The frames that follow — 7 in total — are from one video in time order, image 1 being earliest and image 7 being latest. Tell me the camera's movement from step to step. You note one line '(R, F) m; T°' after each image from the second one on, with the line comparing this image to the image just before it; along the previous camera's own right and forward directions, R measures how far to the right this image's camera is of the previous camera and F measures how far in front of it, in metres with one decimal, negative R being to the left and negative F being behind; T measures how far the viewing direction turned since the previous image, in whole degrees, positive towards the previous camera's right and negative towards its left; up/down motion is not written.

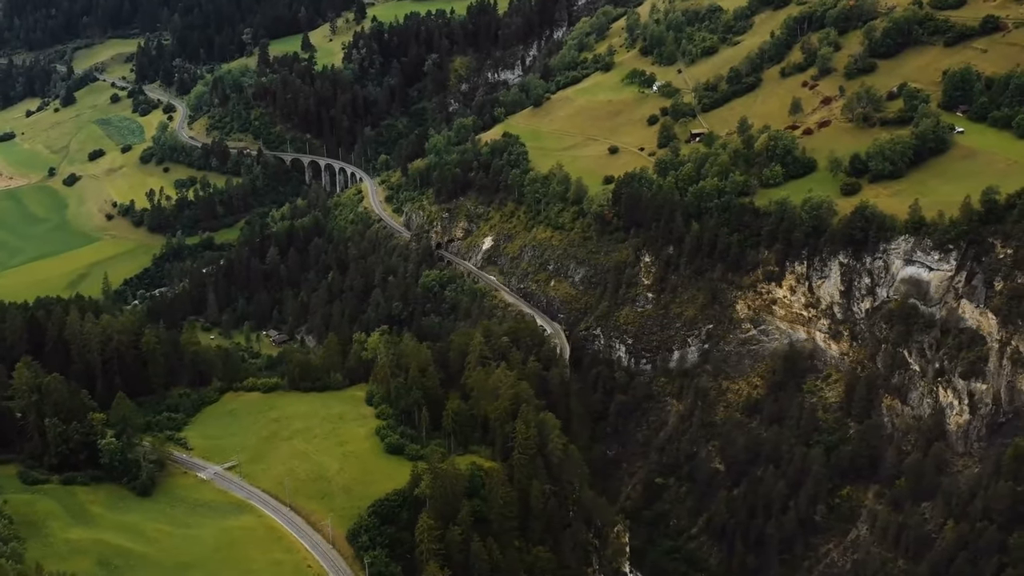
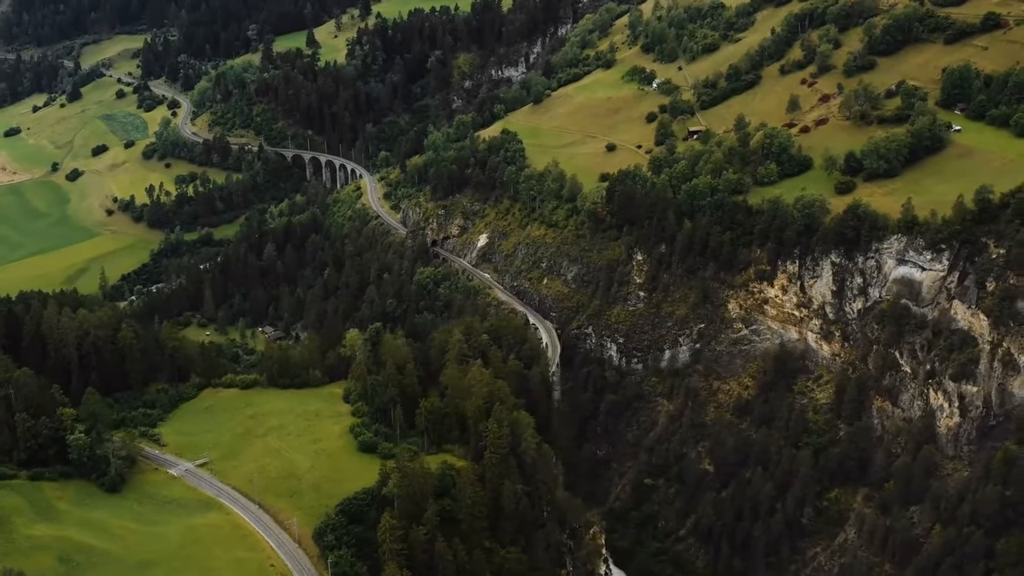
(+1.9, +0.6) m; -1°
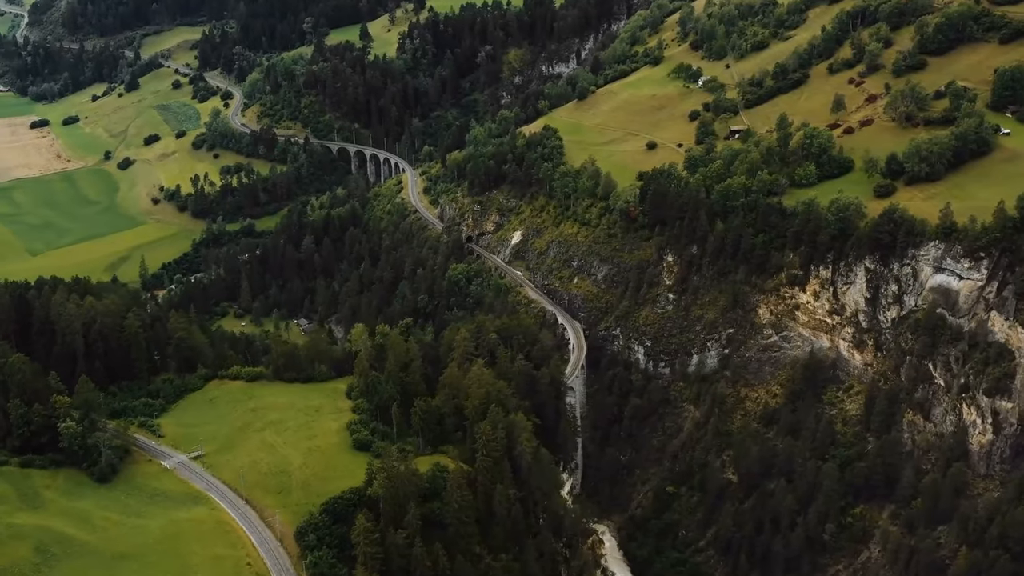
(+2.9, +1.4) m; -4°
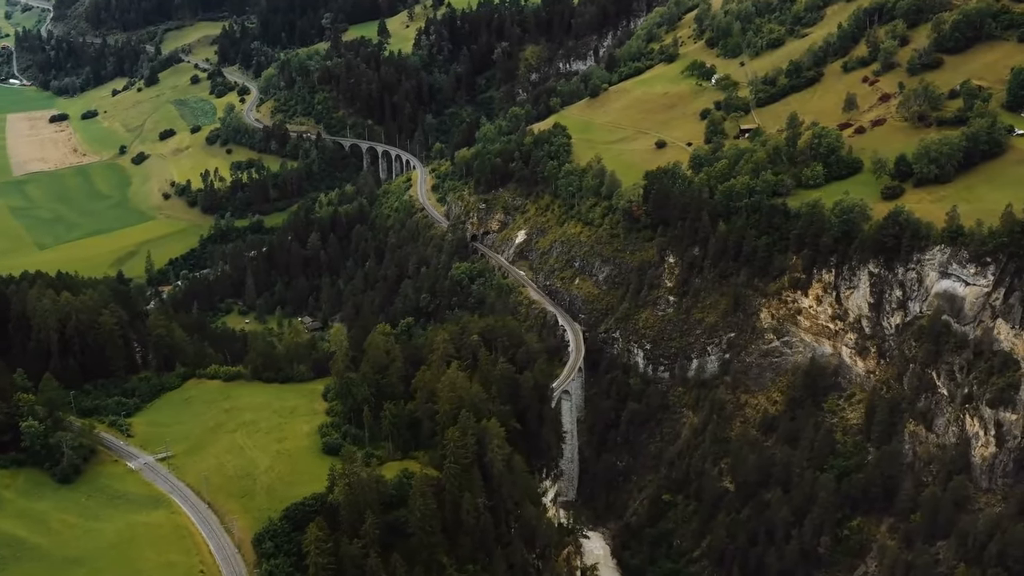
(+2.6, +1.5) m; -2°
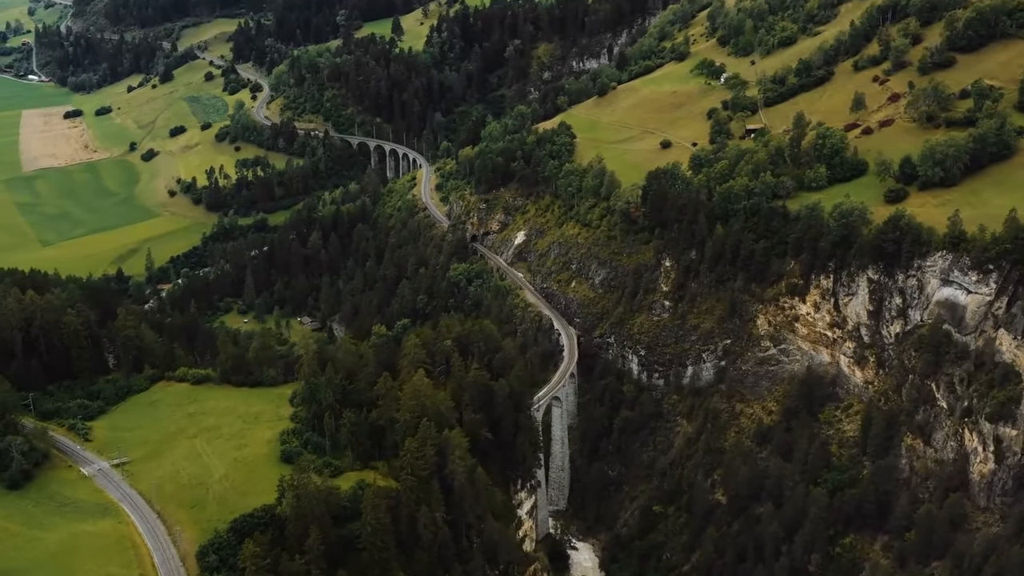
(+2.8, +1.9) m; -1°
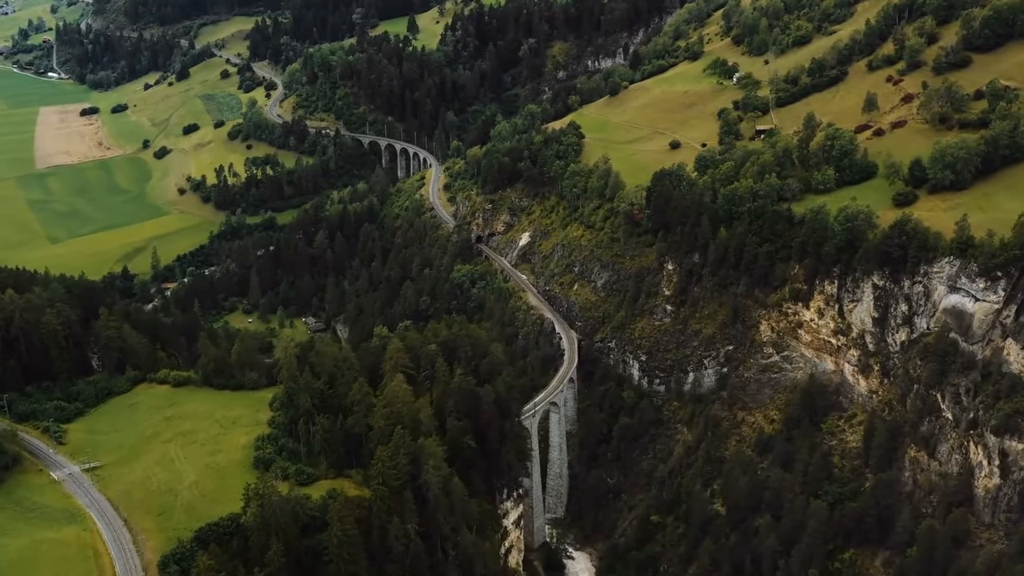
(+2.0, +1.4) m; -1°
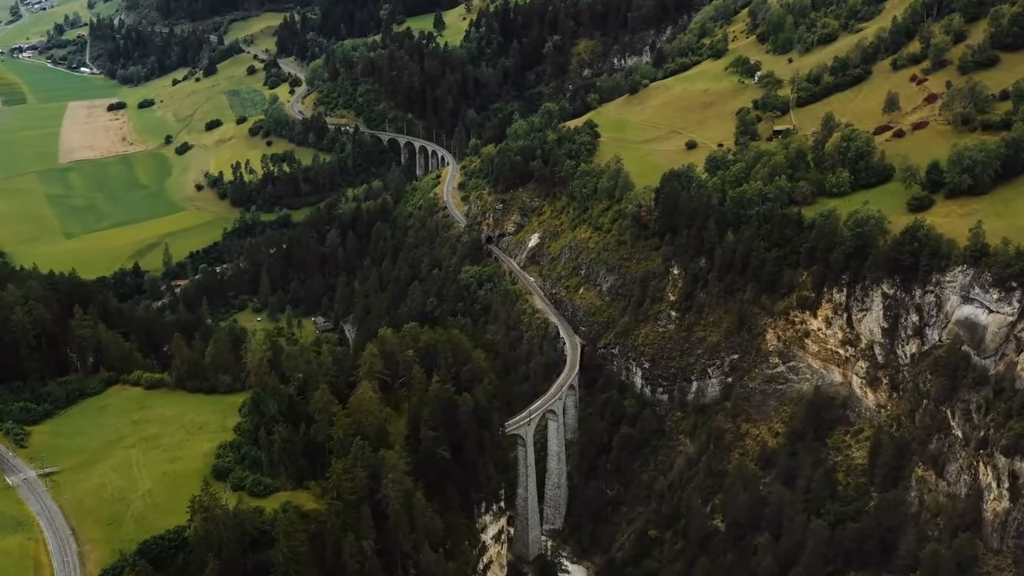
(+2.9, +2.2) m; -2°
